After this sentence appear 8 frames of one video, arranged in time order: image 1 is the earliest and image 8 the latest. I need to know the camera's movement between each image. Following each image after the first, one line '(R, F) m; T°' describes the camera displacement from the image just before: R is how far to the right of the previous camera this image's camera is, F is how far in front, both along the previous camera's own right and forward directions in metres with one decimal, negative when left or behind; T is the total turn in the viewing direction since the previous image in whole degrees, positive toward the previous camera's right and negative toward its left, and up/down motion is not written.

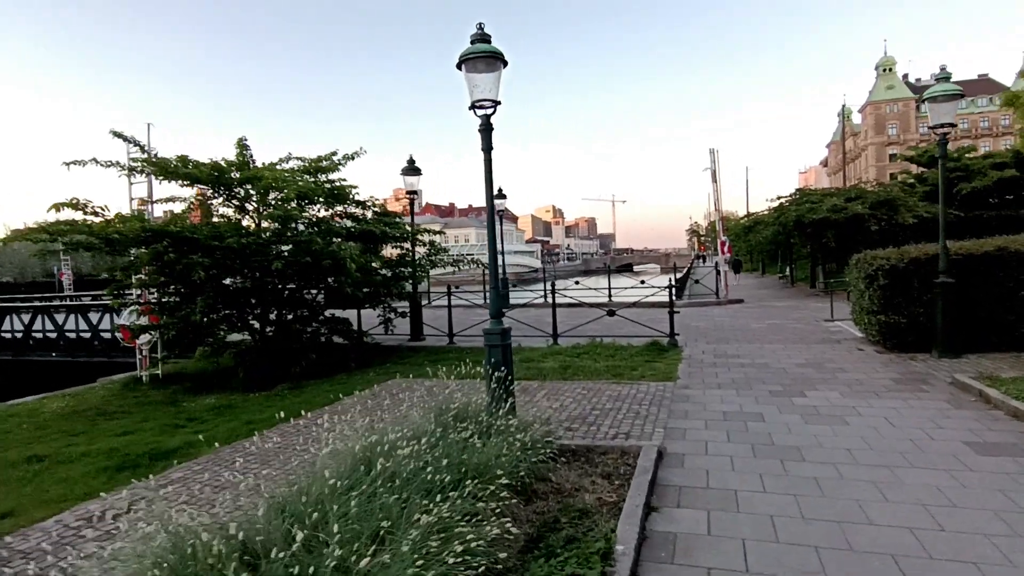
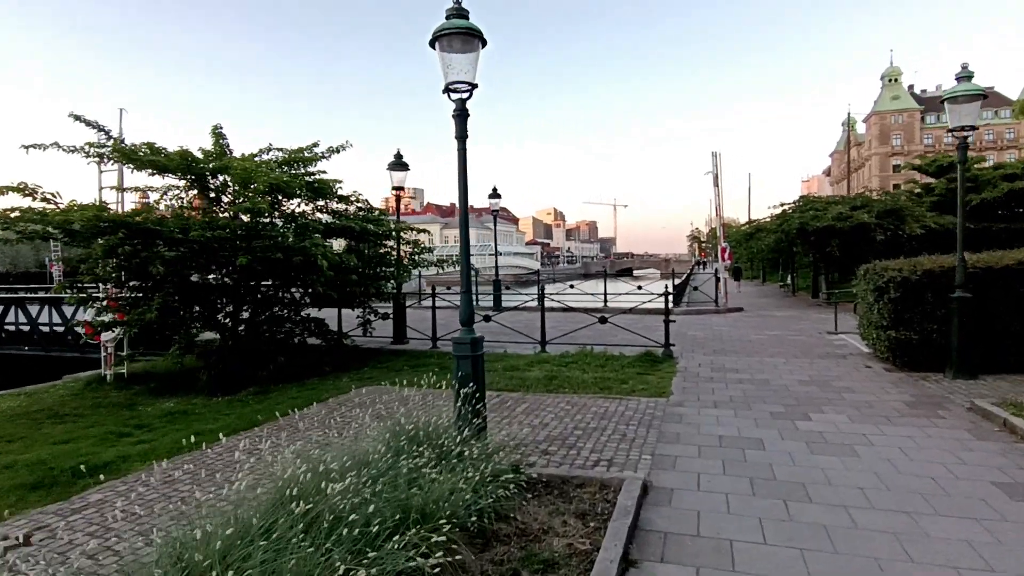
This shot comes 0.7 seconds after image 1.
(+0.2, +0.6) m; 0°
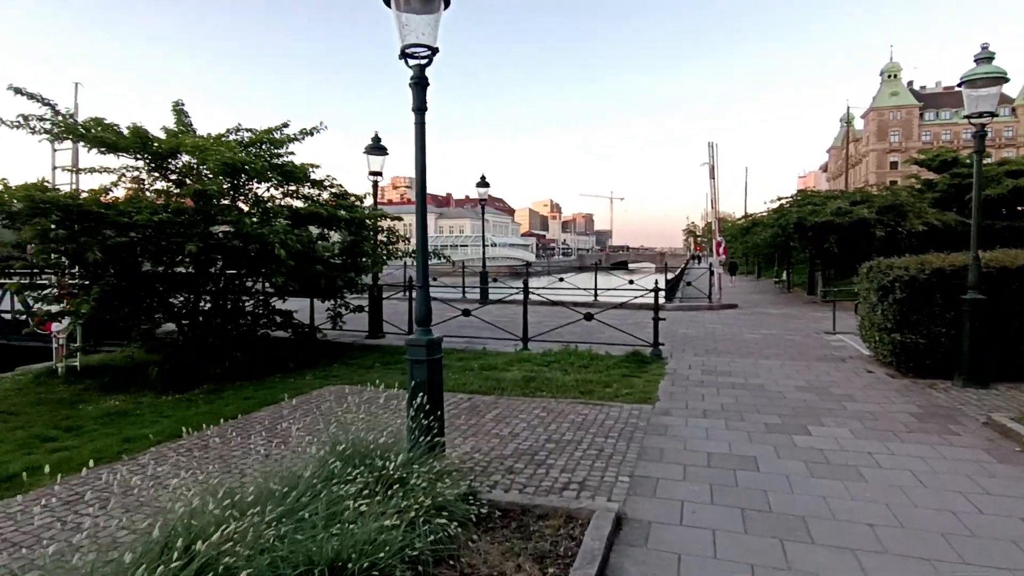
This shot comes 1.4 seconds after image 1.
(+0.2, +0.6) m; 0°
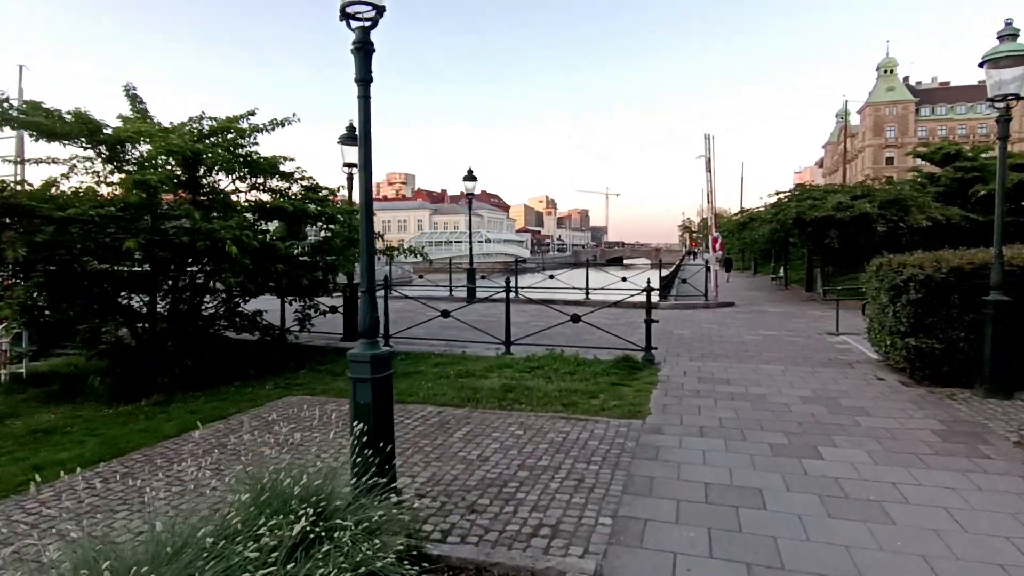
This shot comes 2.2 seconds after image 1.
(+0.2, +0.7) m; 0°
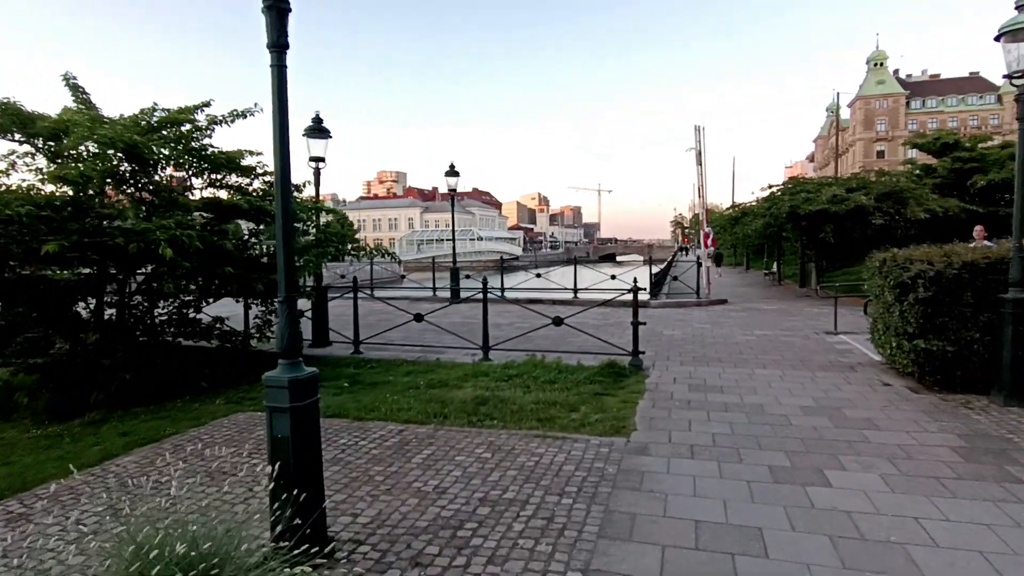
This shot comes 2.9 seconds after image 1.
(+0.2, +0.6) m; +1°
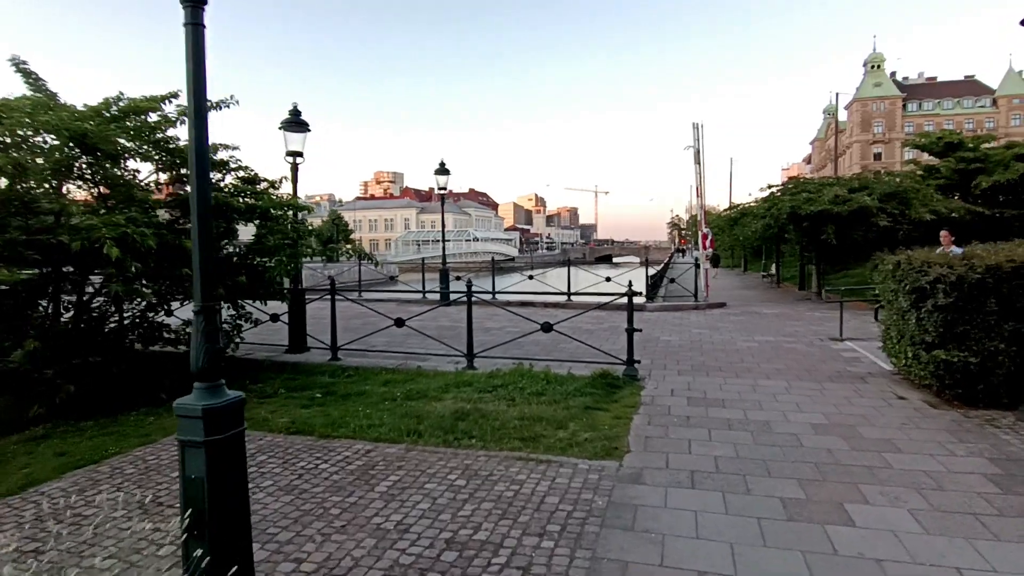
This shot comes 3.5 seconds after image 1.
(+0.1, +0.5) m; 0°
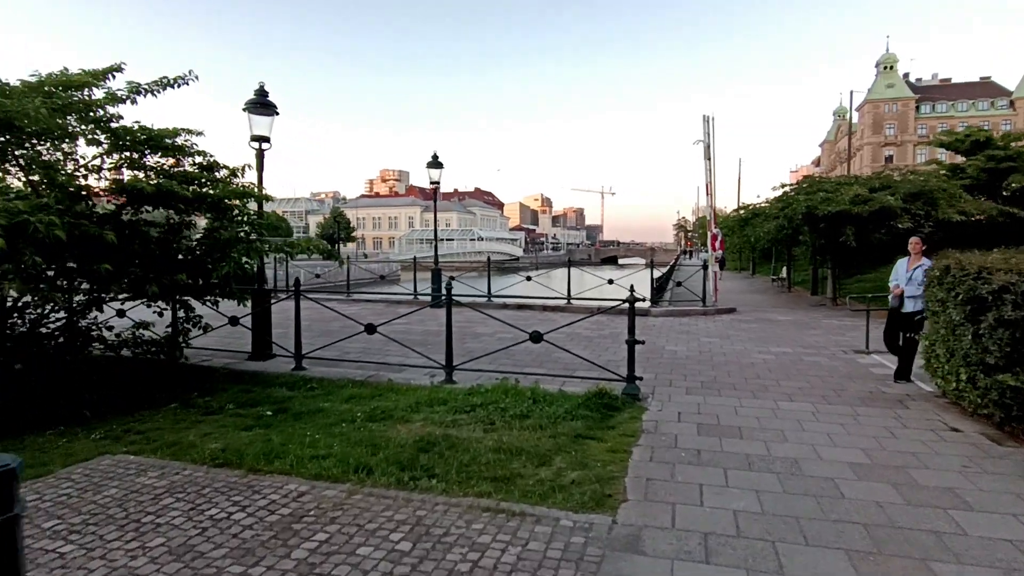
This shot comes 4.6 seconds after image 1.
(+0.2, +0.9) m; -1°
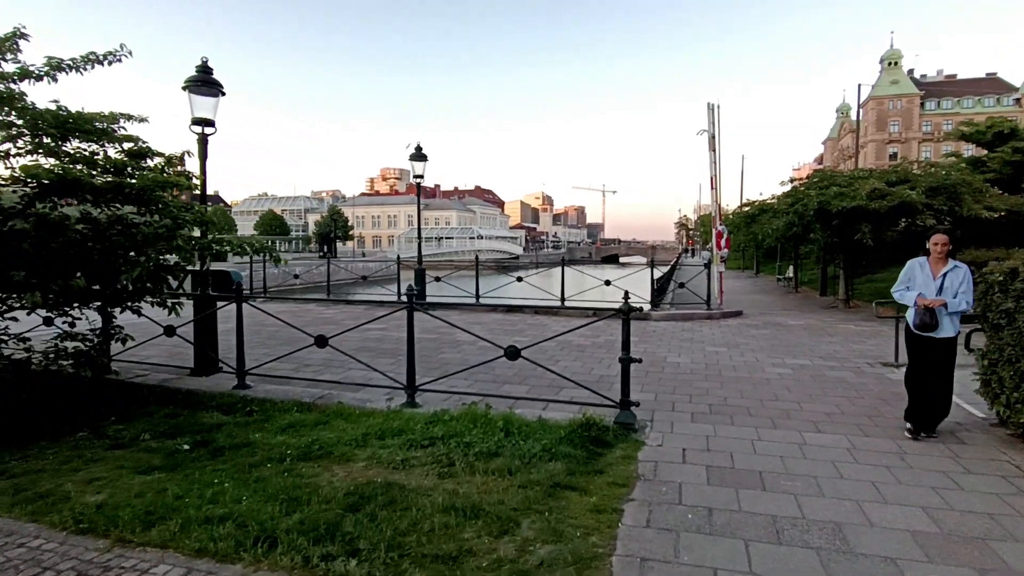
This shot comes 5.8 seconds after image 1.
(+0.3, +1.0) m; 0°
